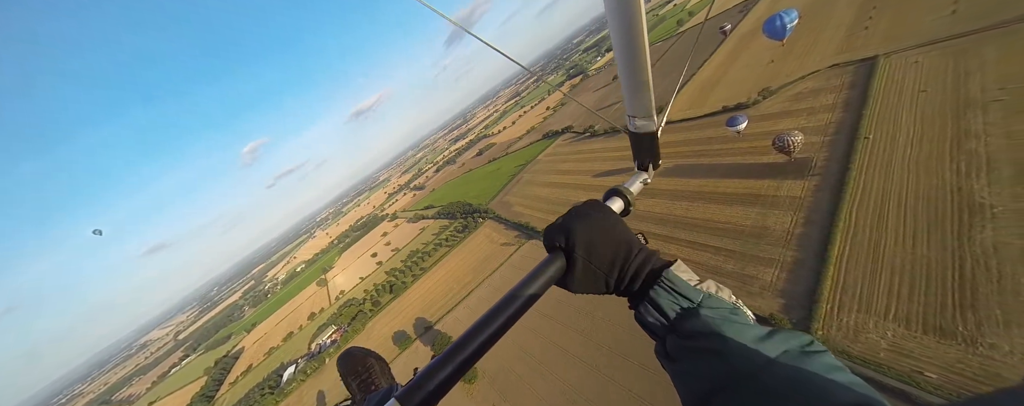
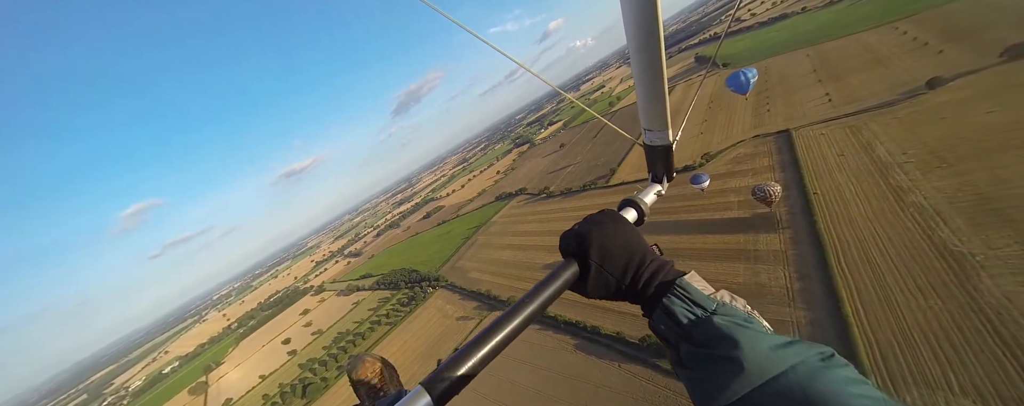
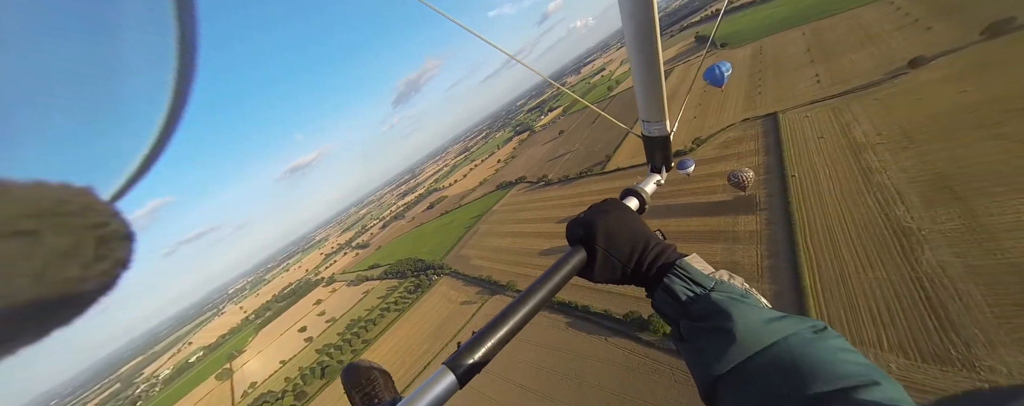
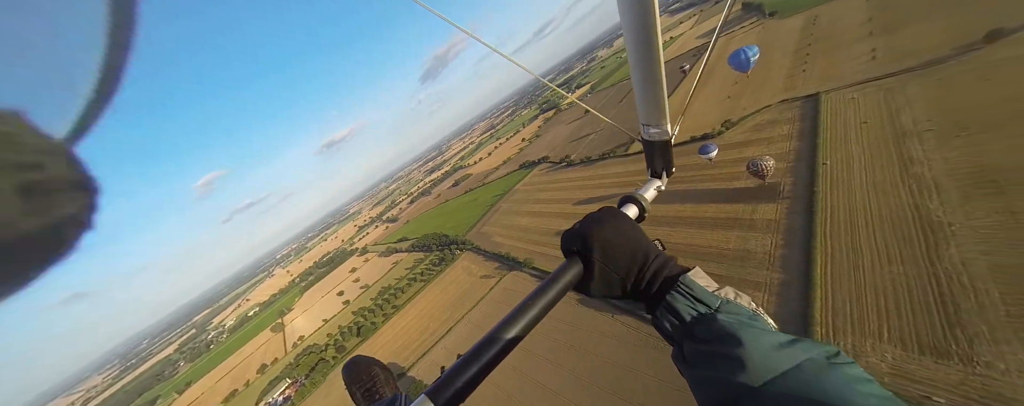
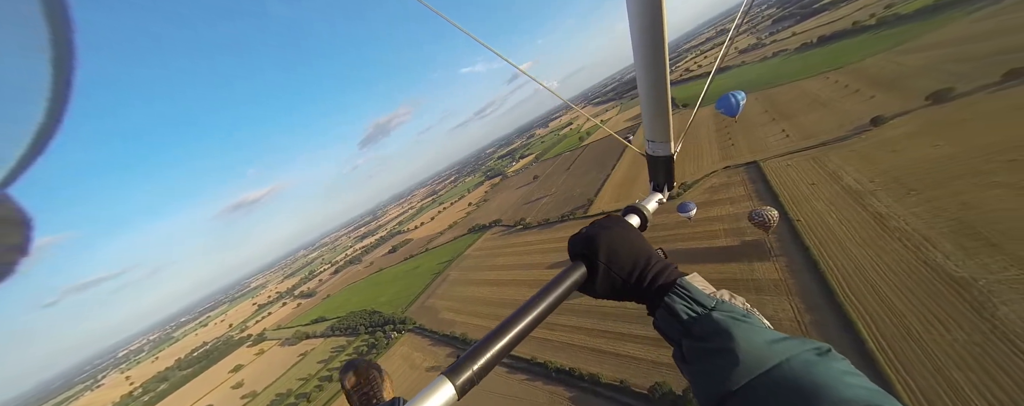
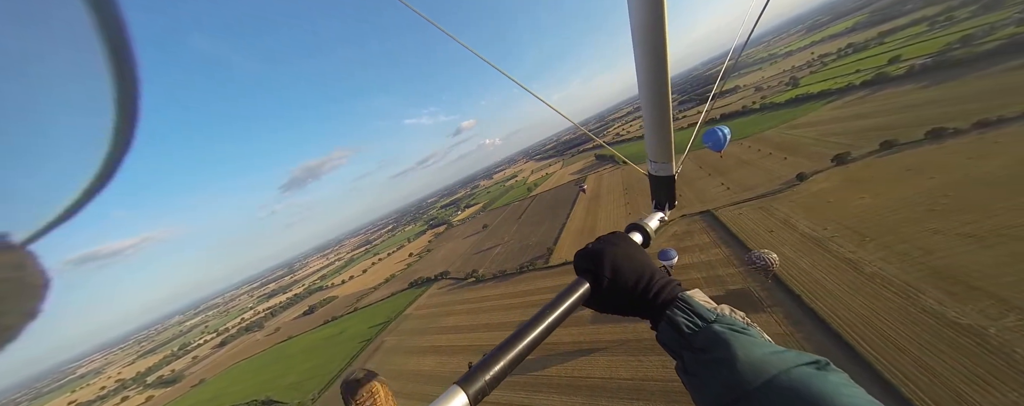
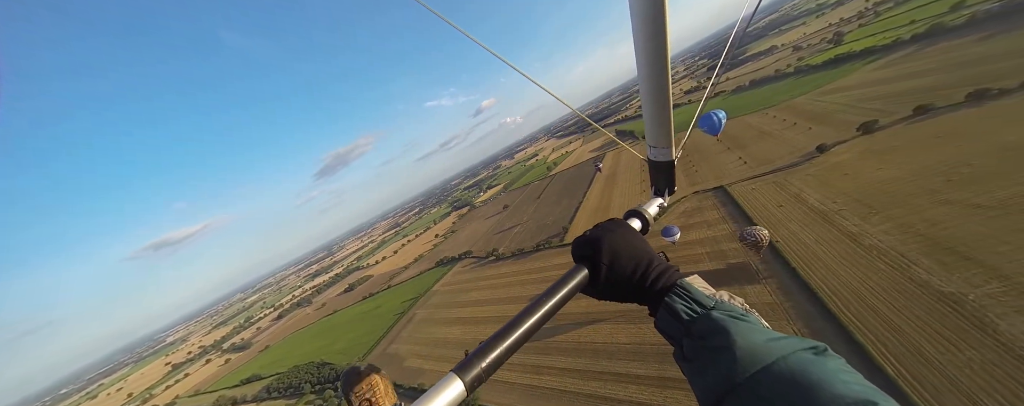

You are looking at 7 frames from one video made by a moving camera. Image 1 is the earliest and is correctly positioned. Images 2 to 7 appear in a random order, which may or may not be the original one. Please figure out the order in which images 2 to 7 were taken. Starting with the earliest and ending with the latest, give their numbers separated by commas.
4, 3, 2, 5, 7, 6
